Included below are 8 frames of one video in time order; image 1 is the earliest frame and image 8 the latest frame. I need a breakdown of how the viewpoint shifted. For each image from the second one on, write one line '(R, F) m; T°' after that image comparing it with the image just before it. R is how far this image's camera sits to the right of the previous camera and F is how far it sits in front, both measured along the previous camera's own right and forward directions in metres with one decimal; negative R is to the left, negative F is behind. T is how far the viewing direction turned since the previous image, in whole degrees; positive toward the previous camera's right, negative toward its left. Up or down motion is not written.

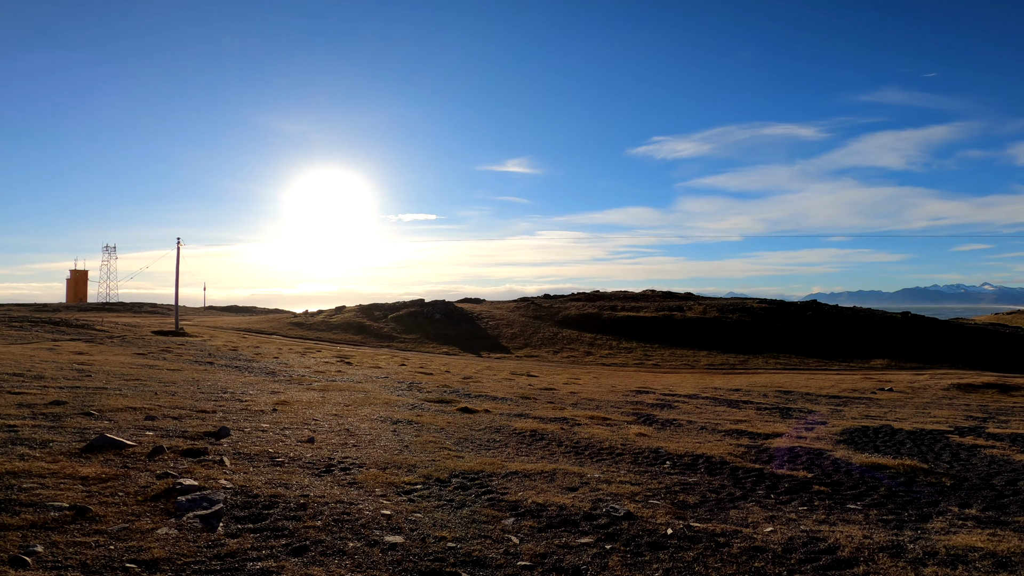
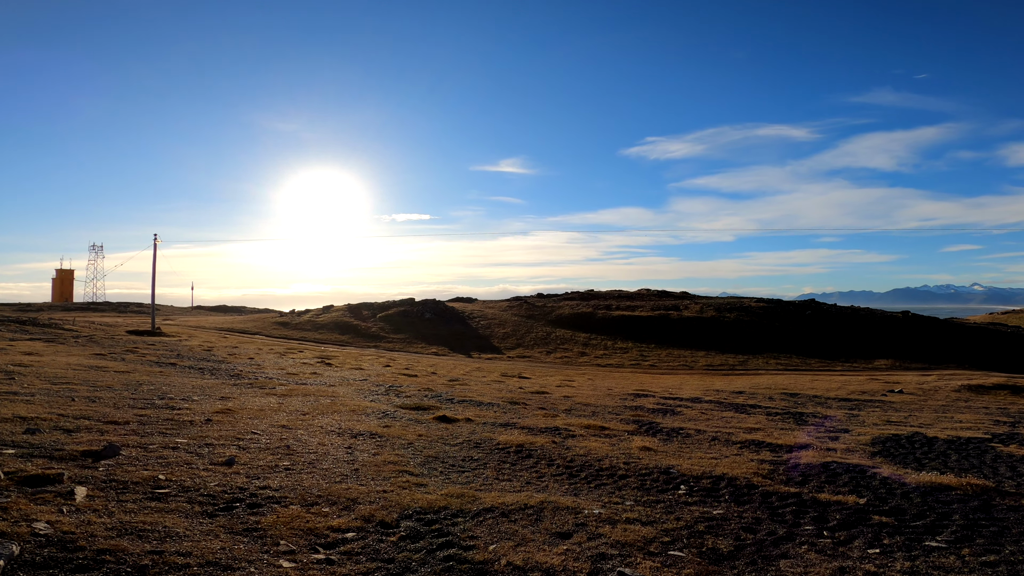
(+0.4, +3.2) m; +1°
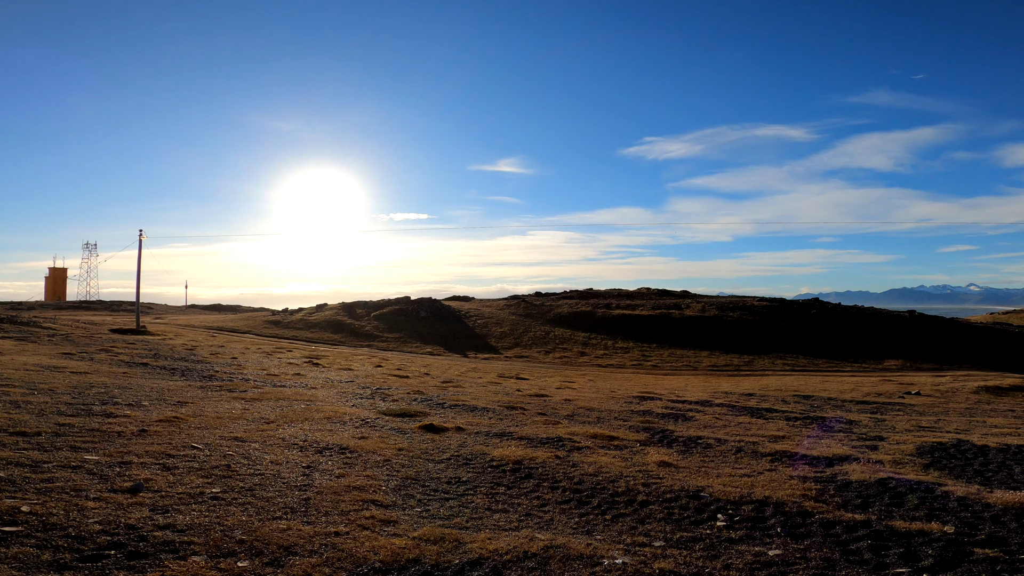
(0.0, +2.7) m; 0°
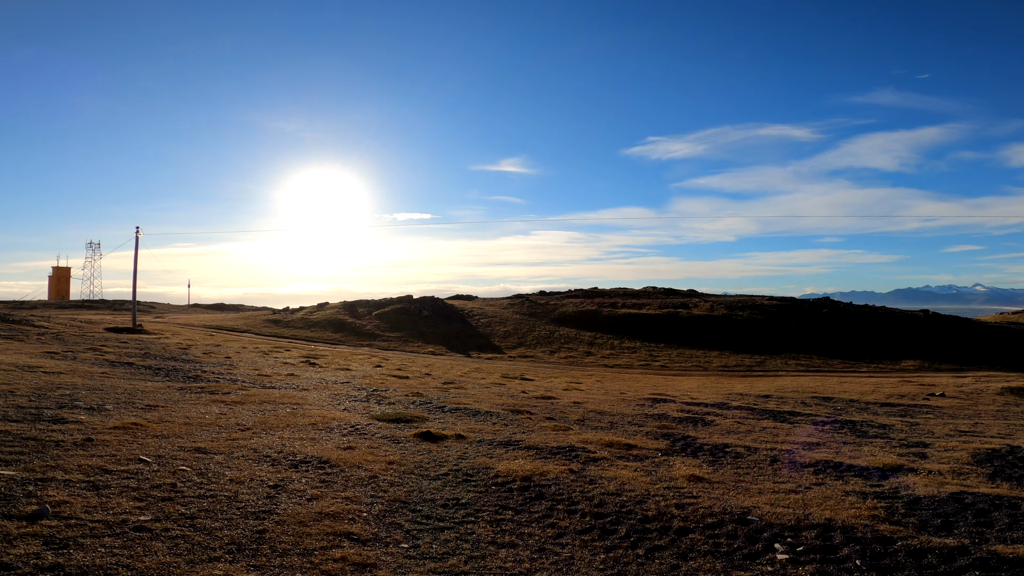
(-0.1, +2.1) m; 0°
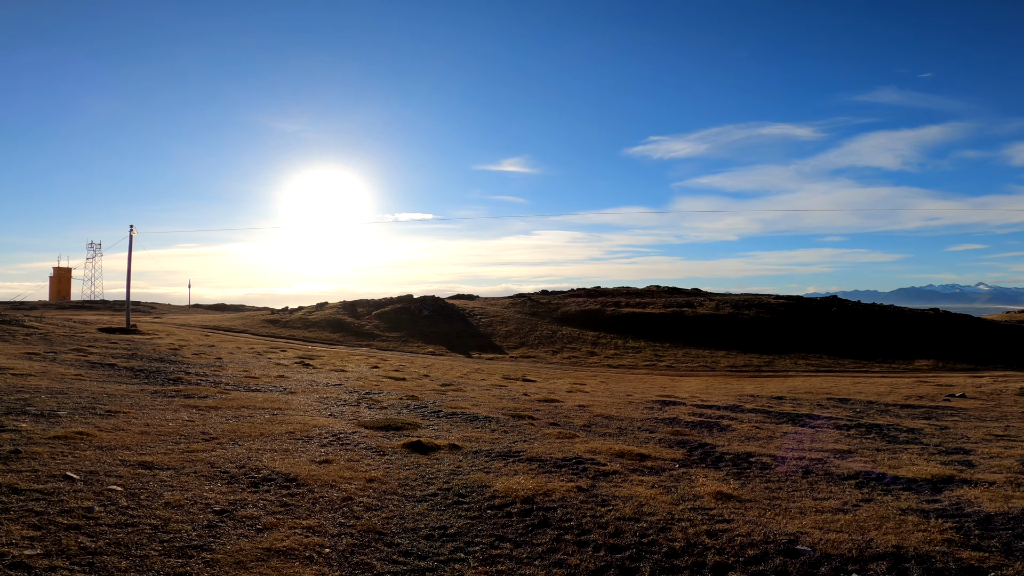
(+0.1, +1.9) m; 0°
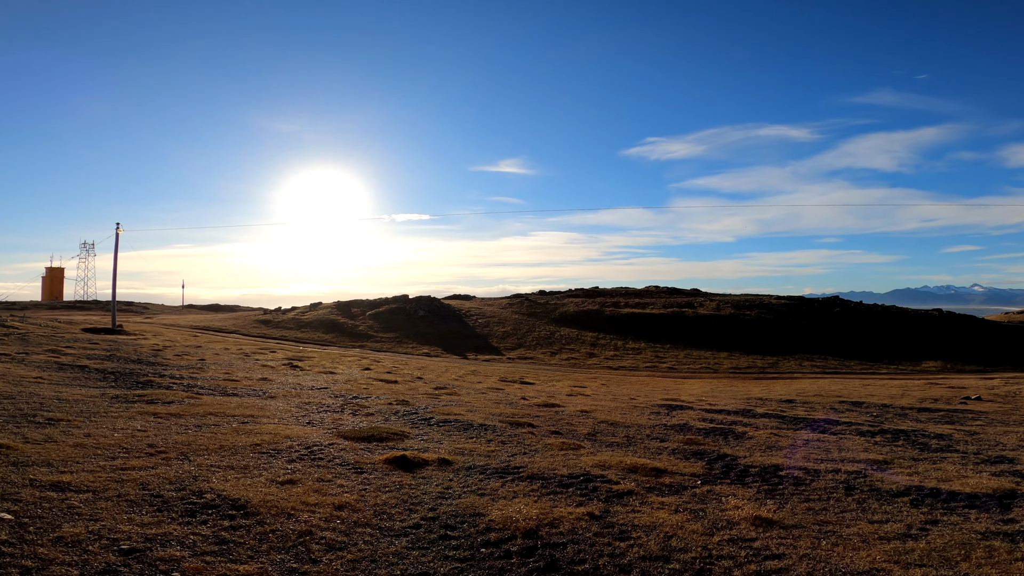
(0.0, +2.0) m; 0°
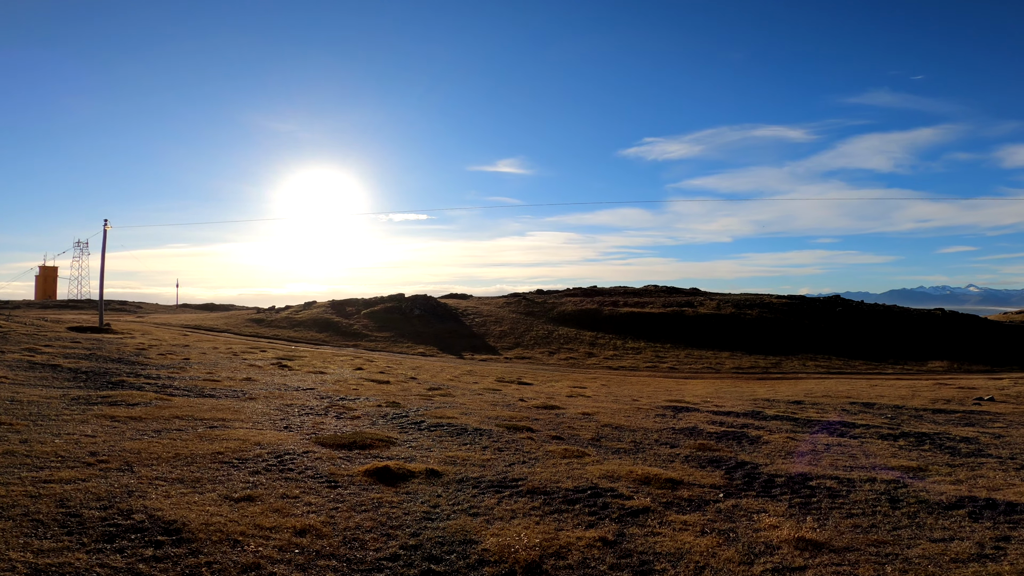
(0.0, +1.7) m; 0°
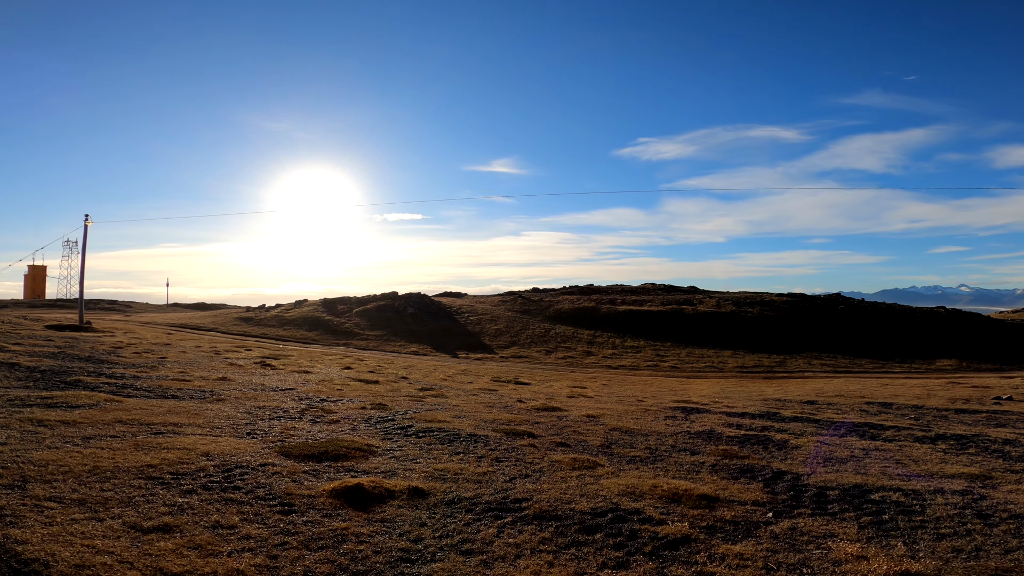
(-0.1, +2.3) m; +1°
